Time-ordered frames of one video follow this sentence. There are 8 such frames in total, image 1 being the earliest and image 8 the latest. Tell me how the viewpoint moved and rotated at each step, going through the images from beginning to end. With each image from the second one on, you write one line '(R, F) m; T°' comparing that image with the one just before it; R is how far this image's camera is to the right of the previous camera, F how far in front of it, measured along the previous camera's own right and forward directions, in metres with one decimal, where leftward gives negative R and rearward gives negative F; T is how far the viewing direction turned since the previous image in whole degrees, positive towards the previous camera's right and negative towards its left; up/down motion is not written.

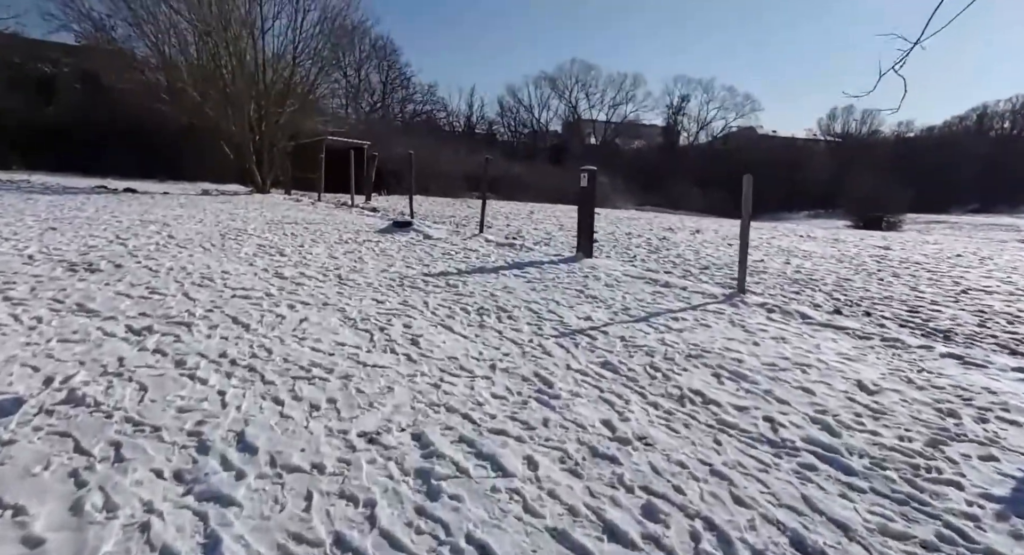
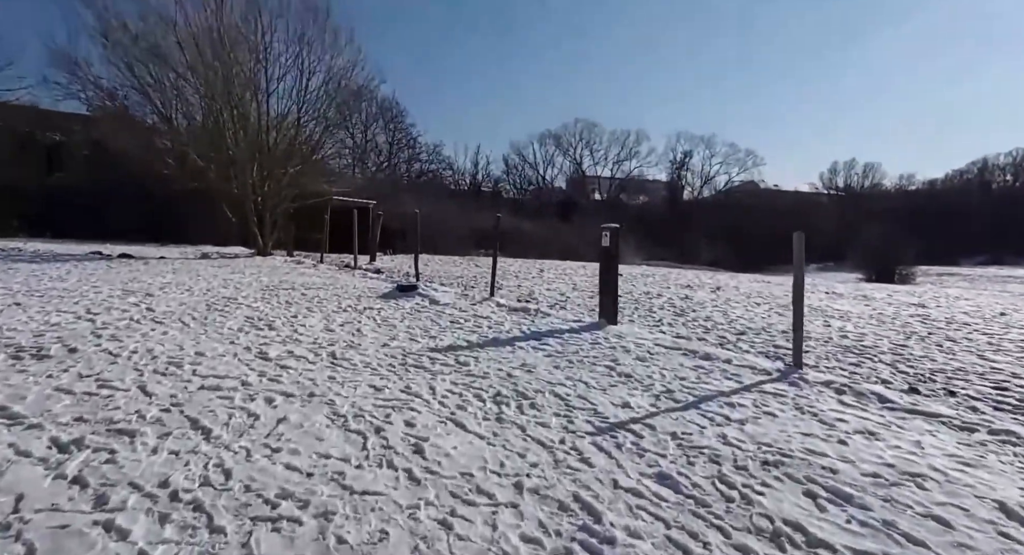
(-0.1, +0.7) m; -1°
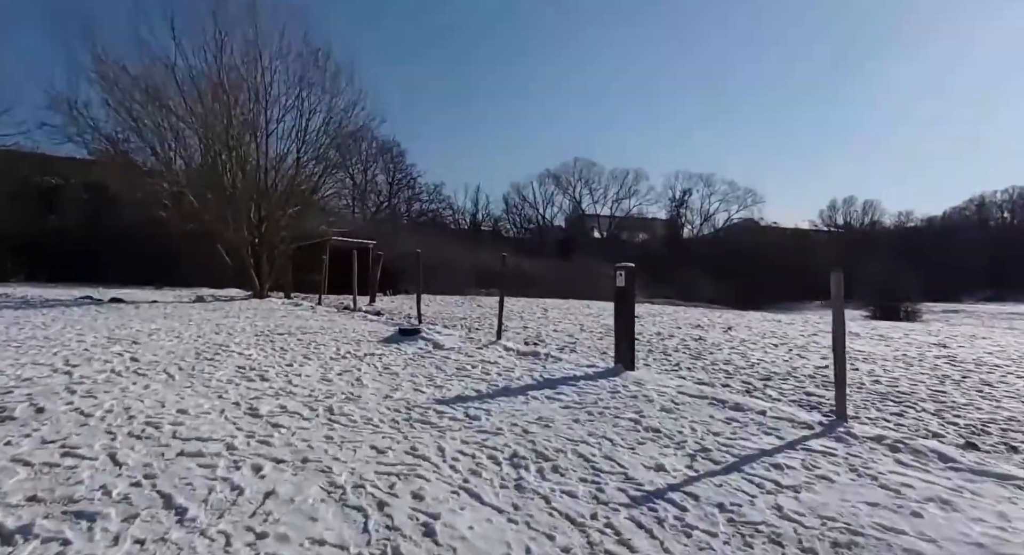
(-0.1, +0.4) m; 0°
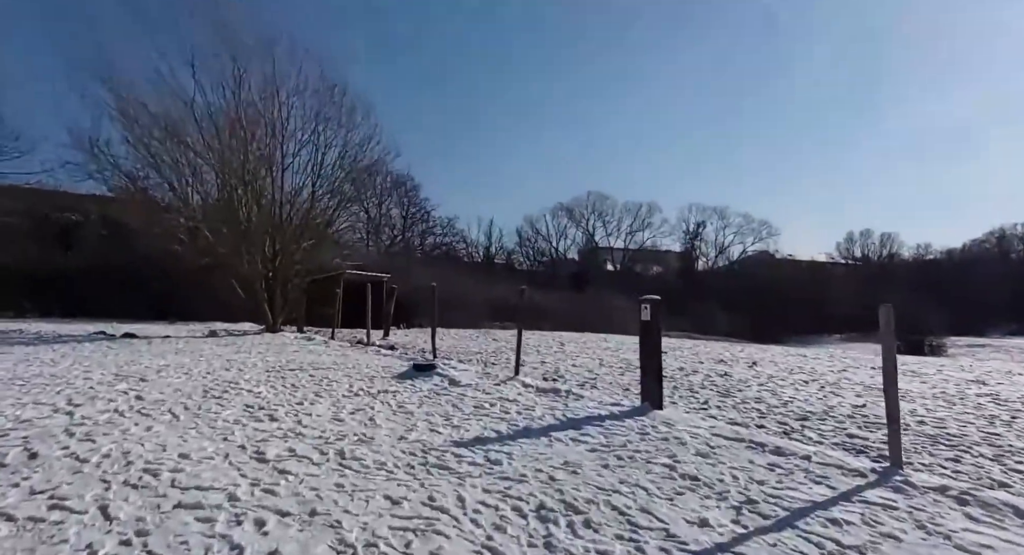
(-0.1, +0.3) m; -1°
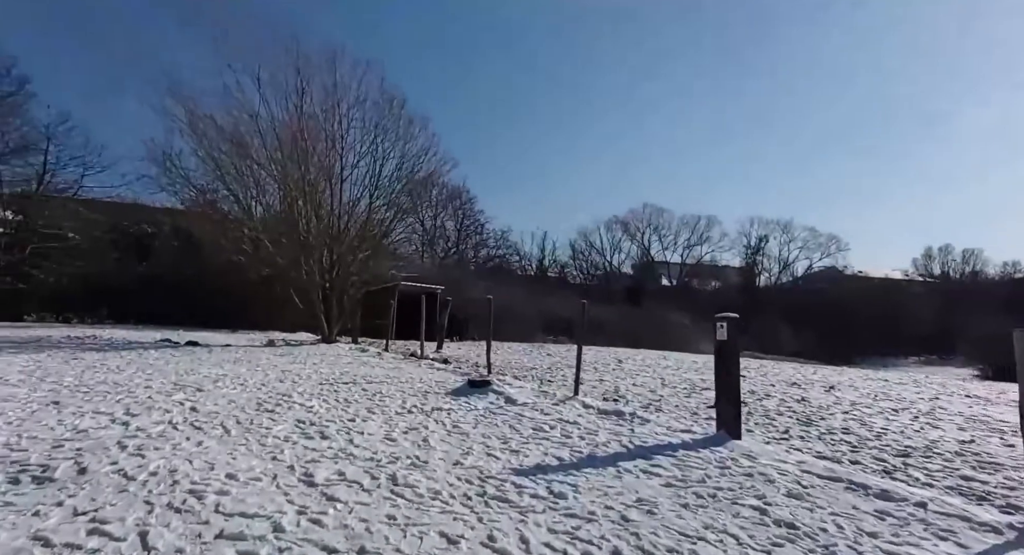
(-0.1, +0.4) m; -5°
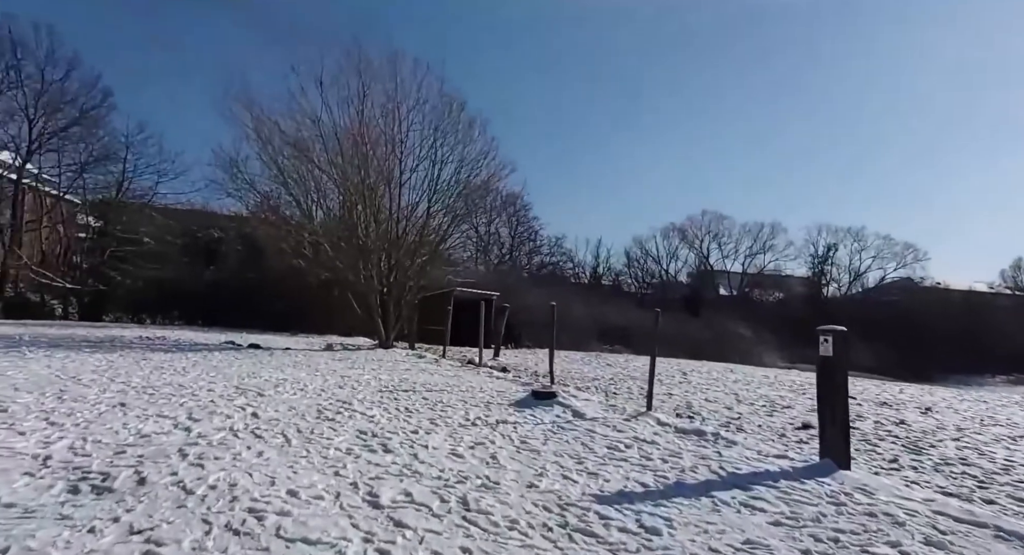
(-0.2, +0.4) m; -5°
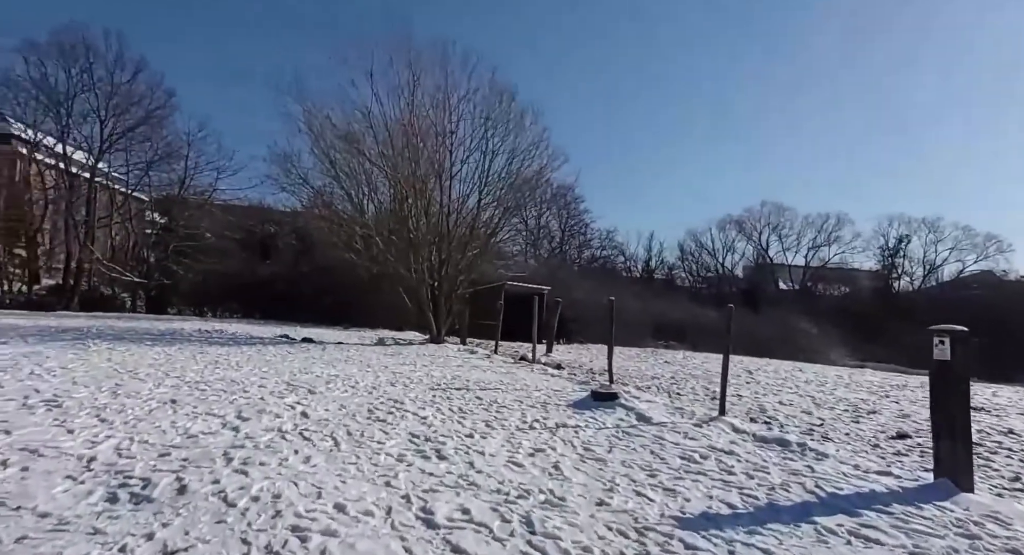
(-0.1, +0.4) m; -5°
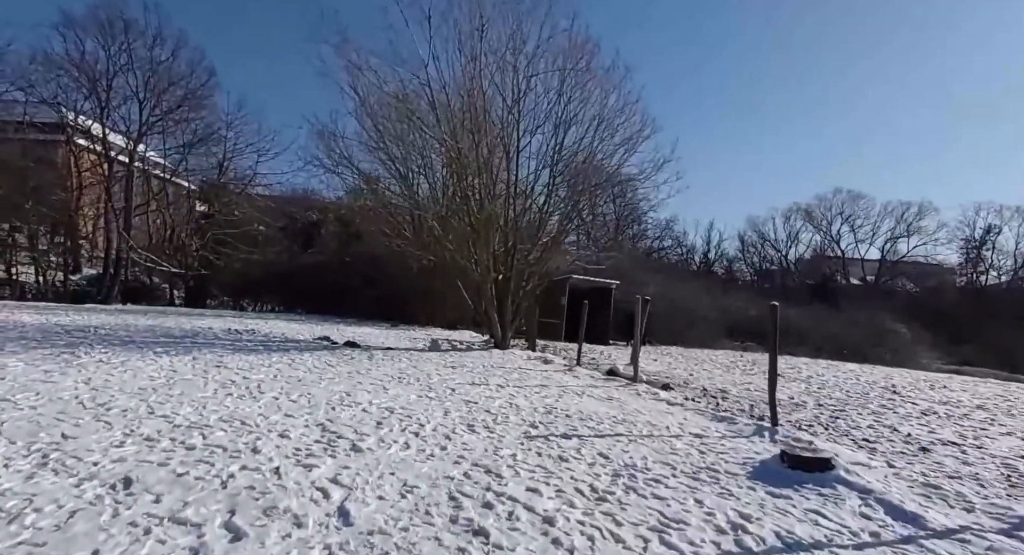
(-0.9, +2.4) m; -4°
